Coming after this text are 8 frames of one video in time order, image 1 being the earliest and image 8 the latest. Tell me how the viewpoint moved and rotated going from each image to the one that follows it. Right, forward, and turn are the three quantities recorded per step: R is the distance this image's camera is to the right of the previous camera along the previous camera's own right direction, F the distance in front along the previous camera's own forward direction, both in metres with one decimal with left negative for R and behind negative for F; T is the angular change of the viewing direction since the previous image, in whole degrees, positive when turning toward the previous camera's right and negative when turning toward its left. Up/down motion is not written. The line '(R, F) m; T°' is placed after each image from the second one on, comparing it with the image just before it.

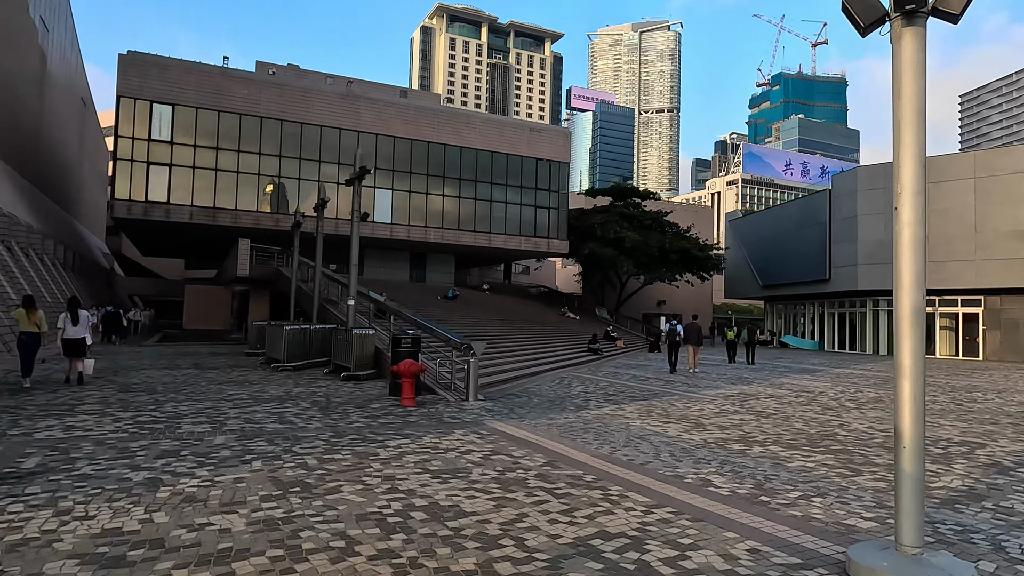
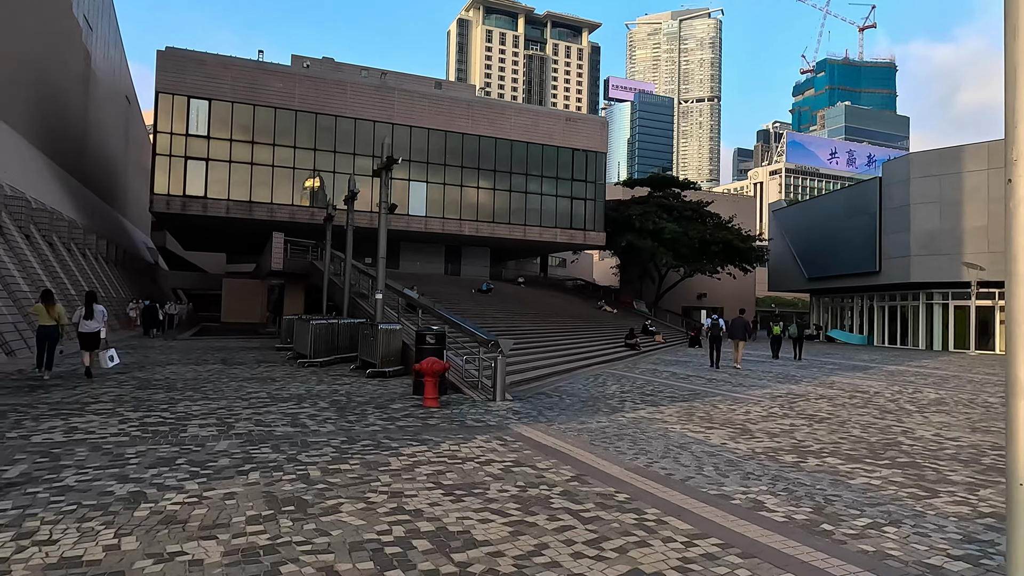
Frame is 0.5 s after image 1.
(+0.1, +0.6) m; -3°
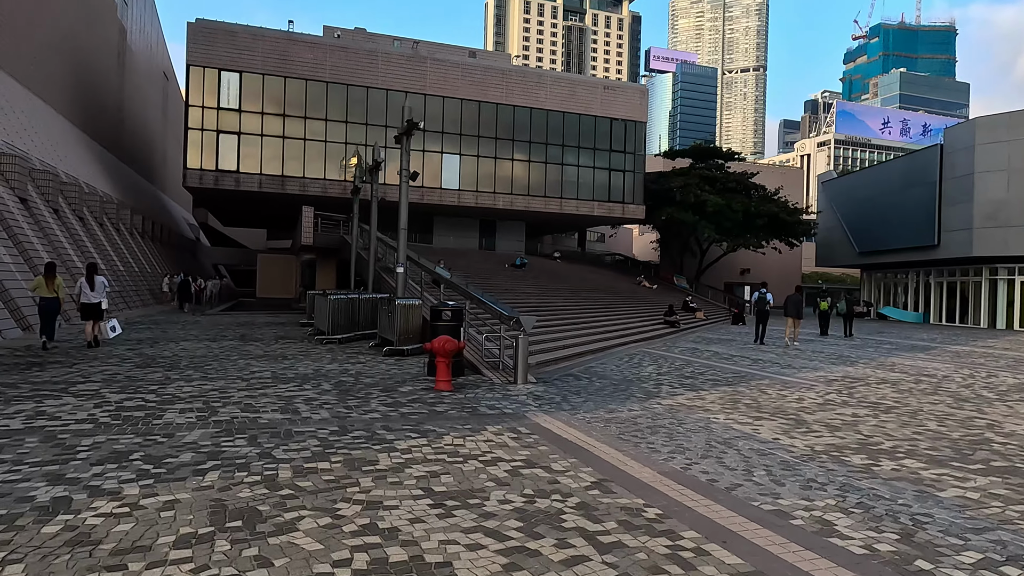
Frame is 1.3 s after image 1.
(+0.2, +1.0) m; -3°
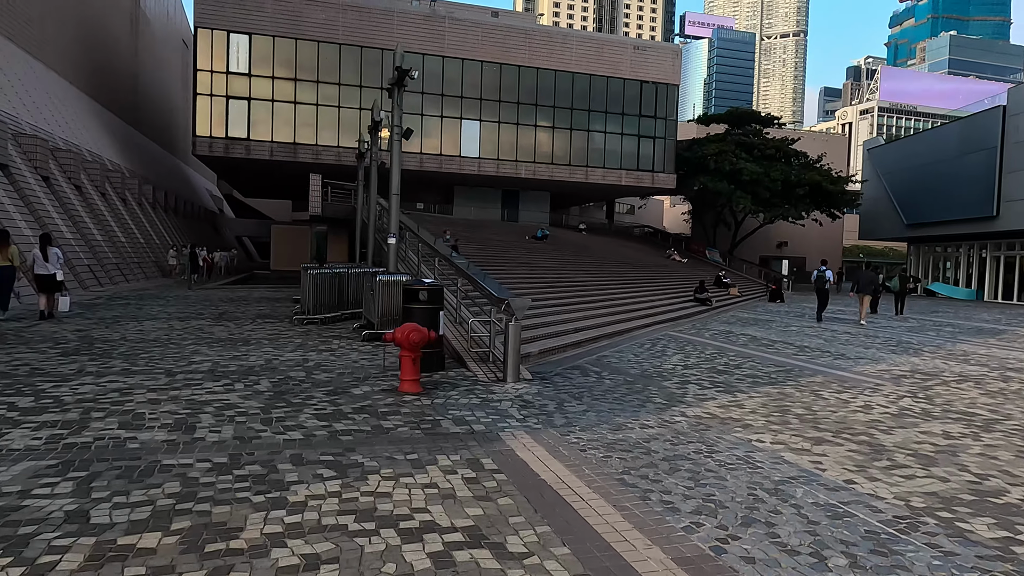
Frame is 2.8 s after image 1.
(+0.5, +1.8) m; -3°
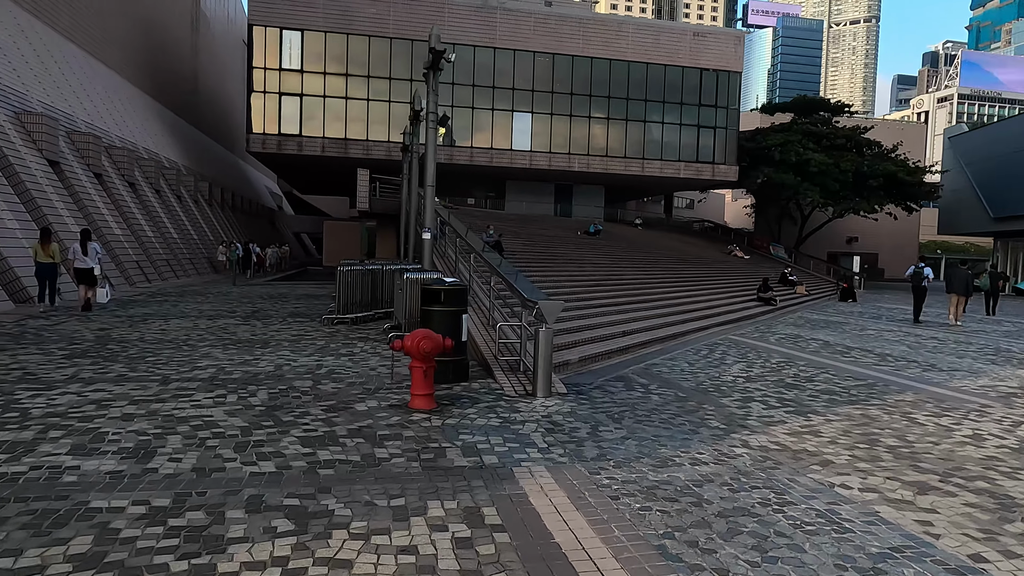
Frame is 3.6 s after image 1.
(+0.2, +1.0) m; -5°
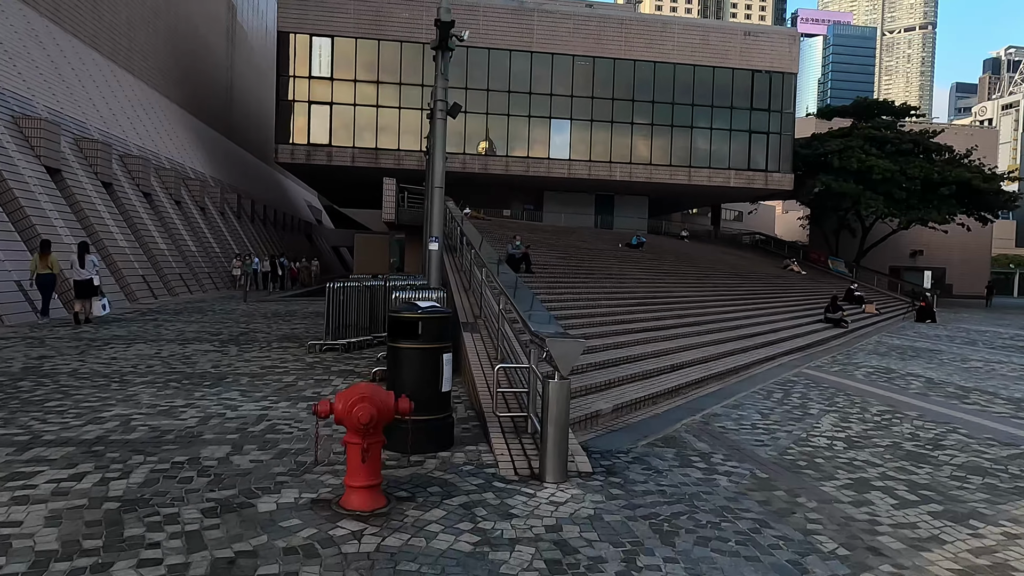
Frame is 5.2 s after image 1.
(+0.3, +2.0) m; -4°
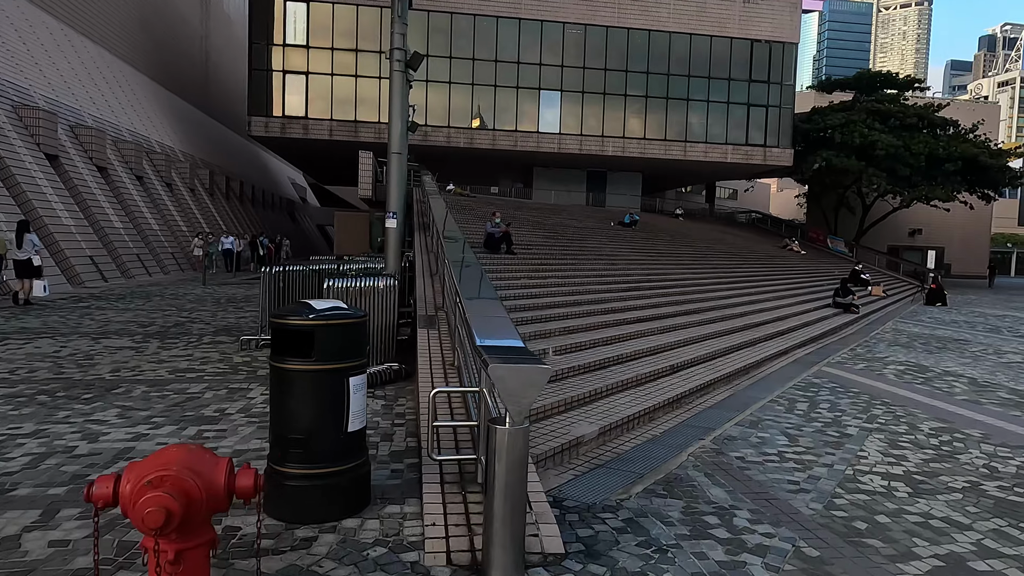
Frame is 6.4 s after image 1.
(+0.3, +1.5) m; +1°
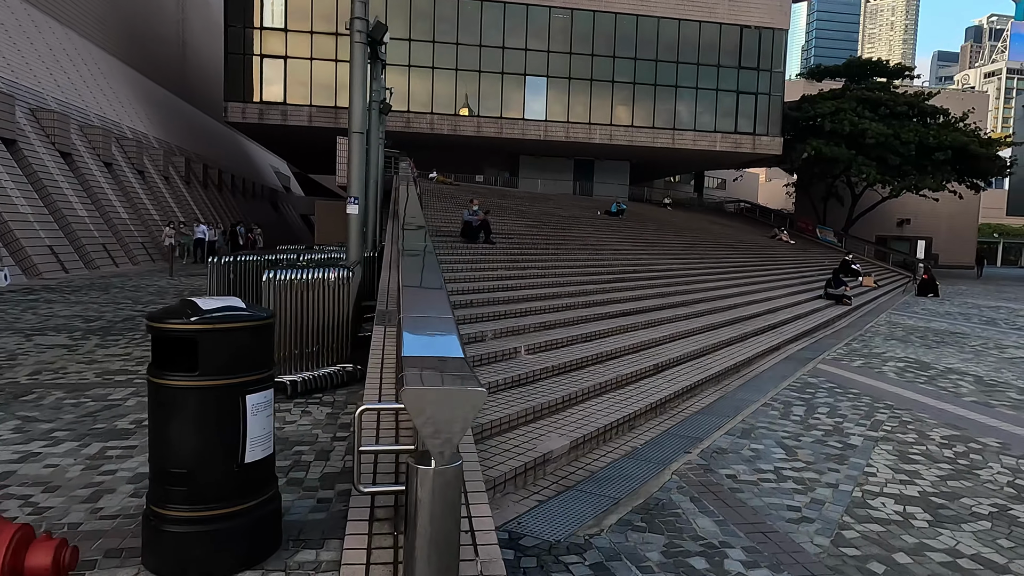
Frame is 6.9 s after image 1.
(+0.2, +0.7) m; +1°
